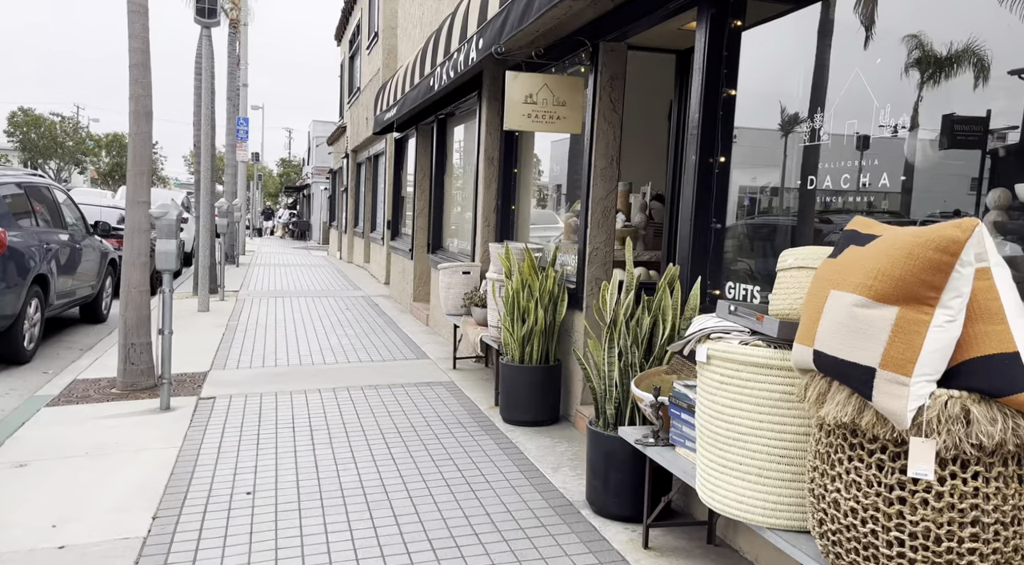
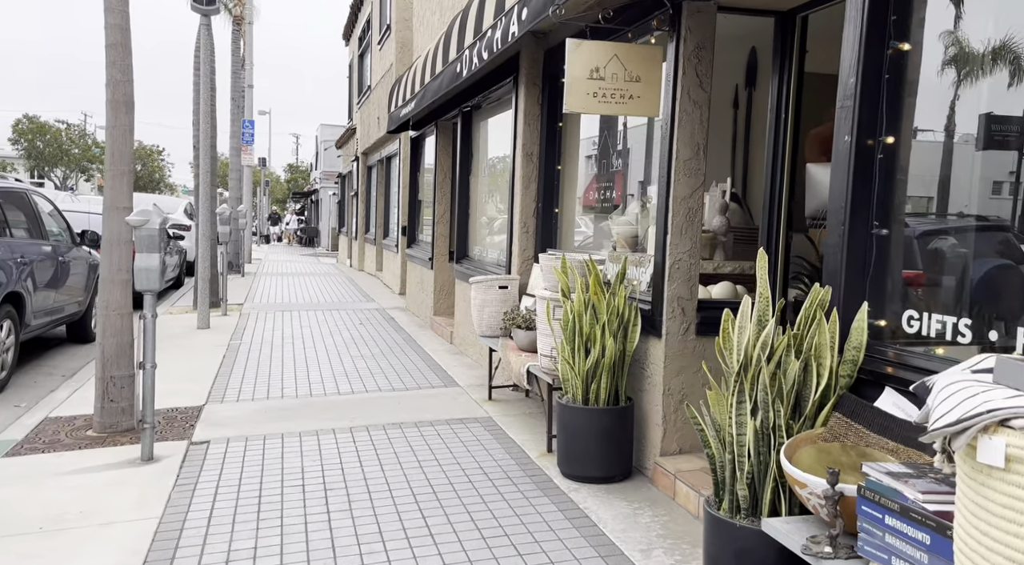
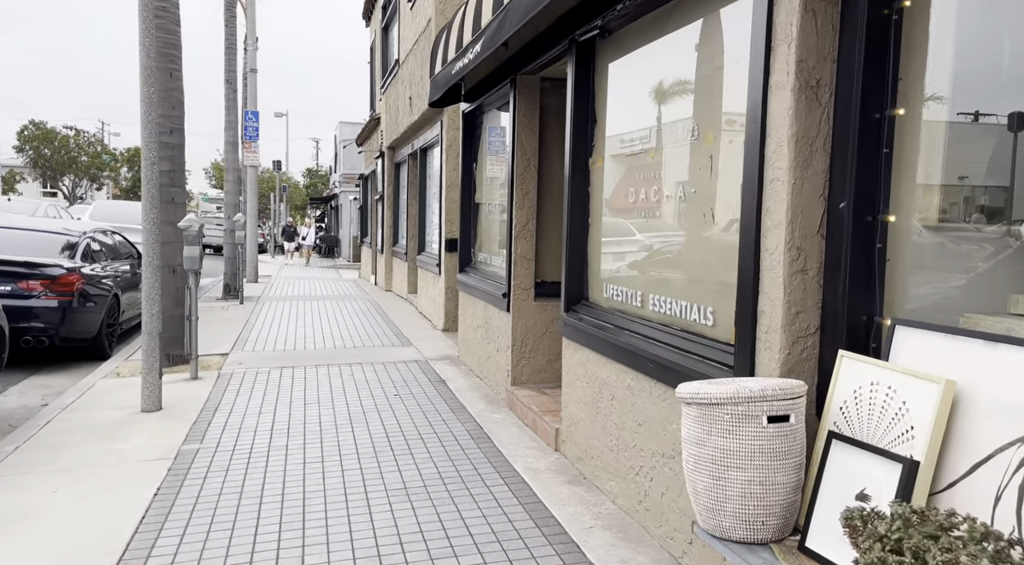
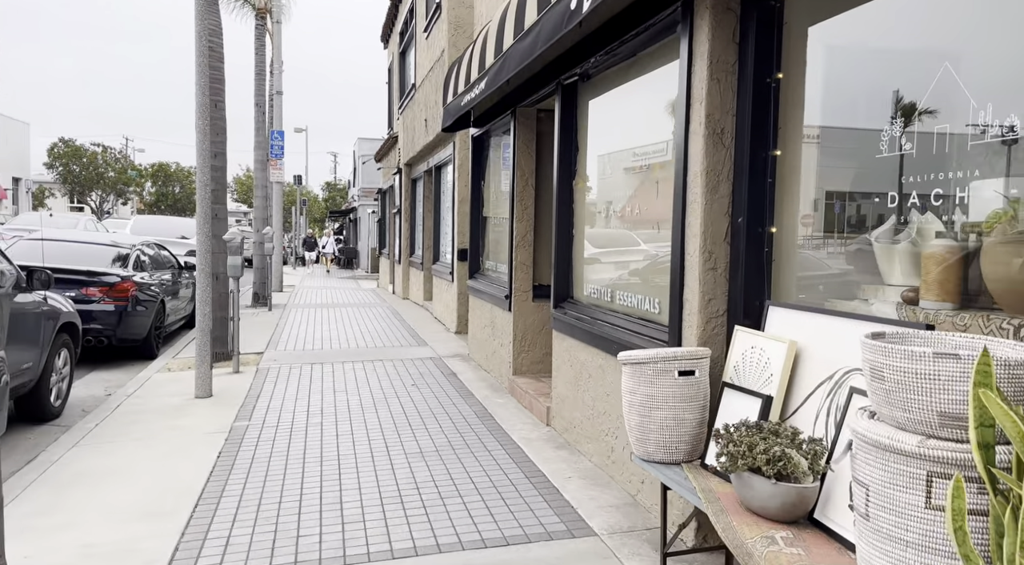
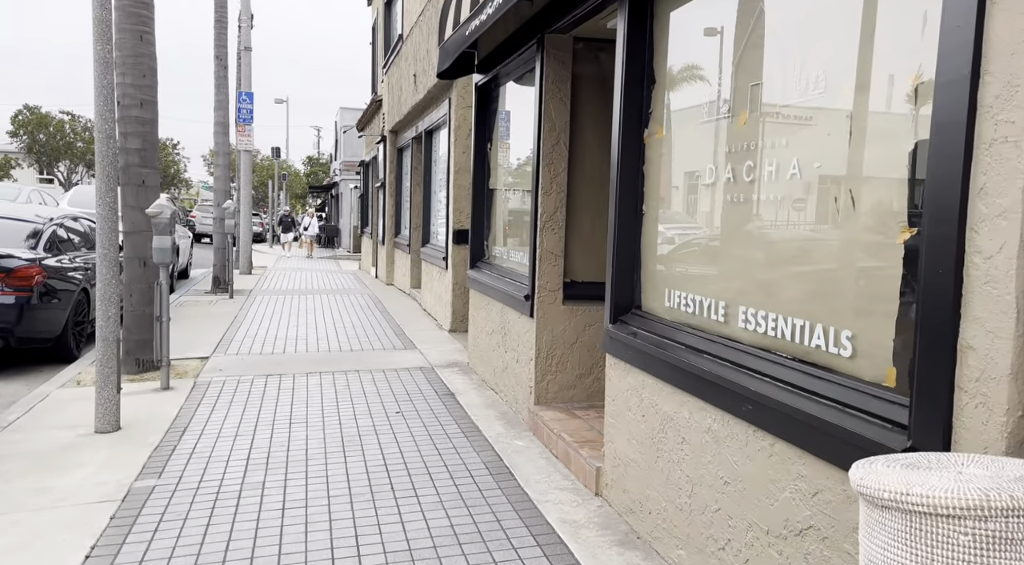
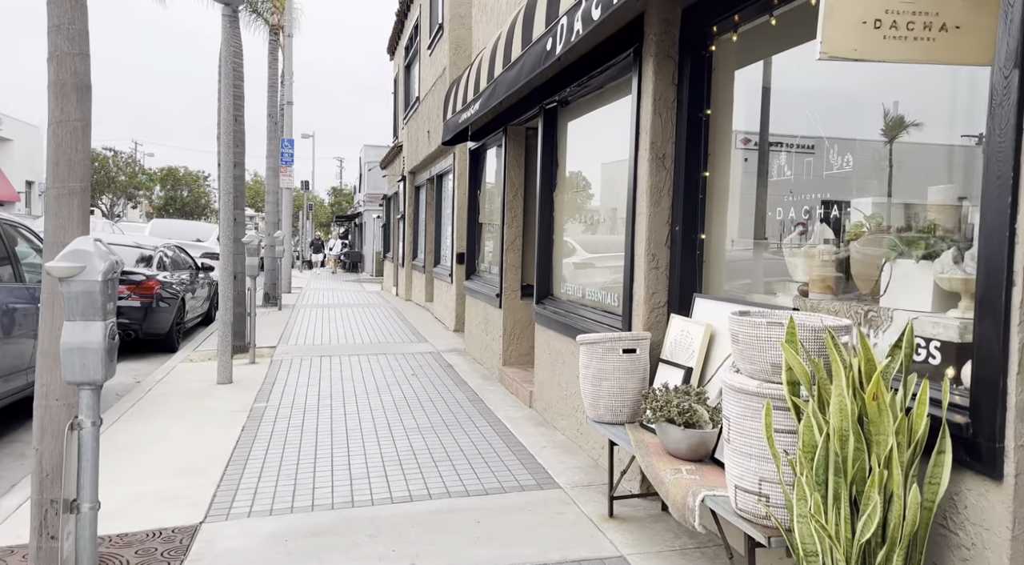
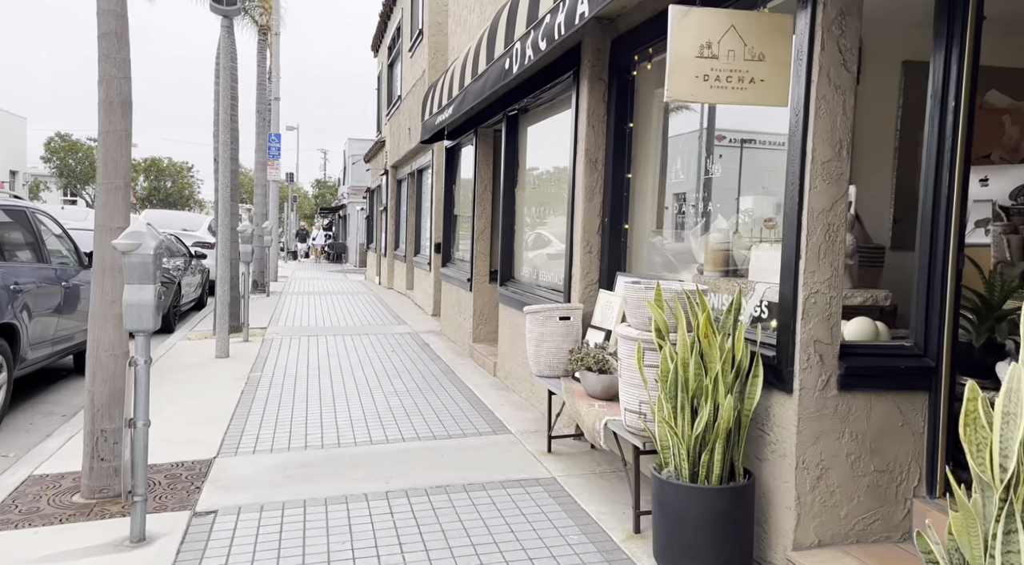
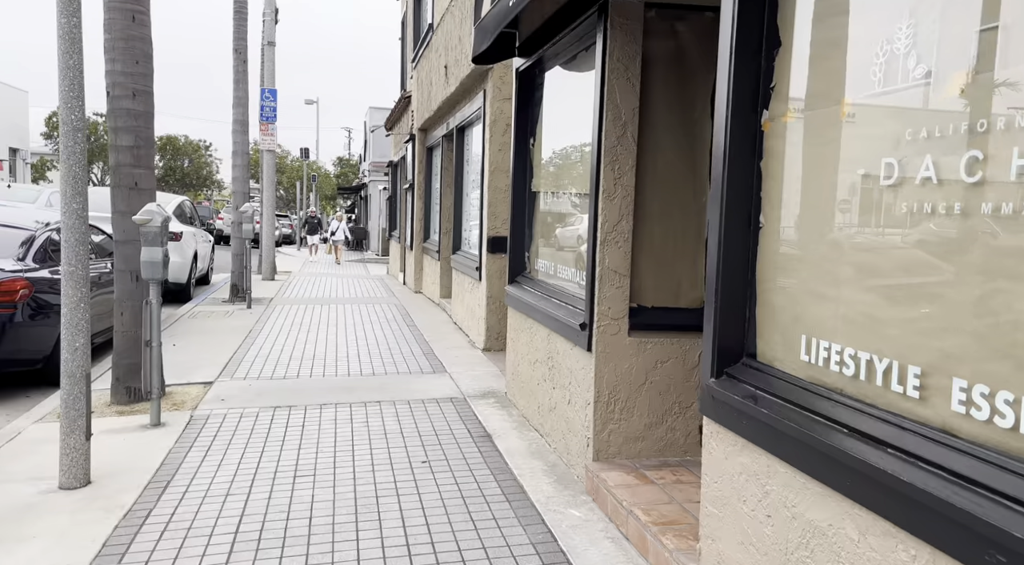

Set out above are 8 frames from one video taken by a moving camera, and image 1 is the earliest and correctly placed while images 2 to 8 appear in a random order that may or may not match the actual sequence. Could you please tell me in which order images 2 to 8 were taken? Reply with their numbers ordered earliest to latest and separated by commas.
2, 7, 6, 4, 3, 5, 8
